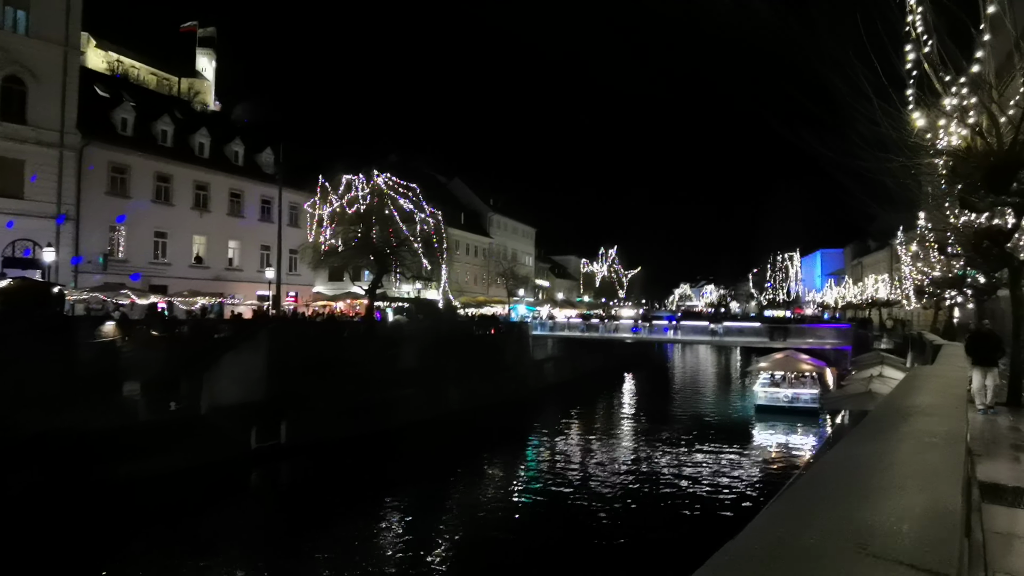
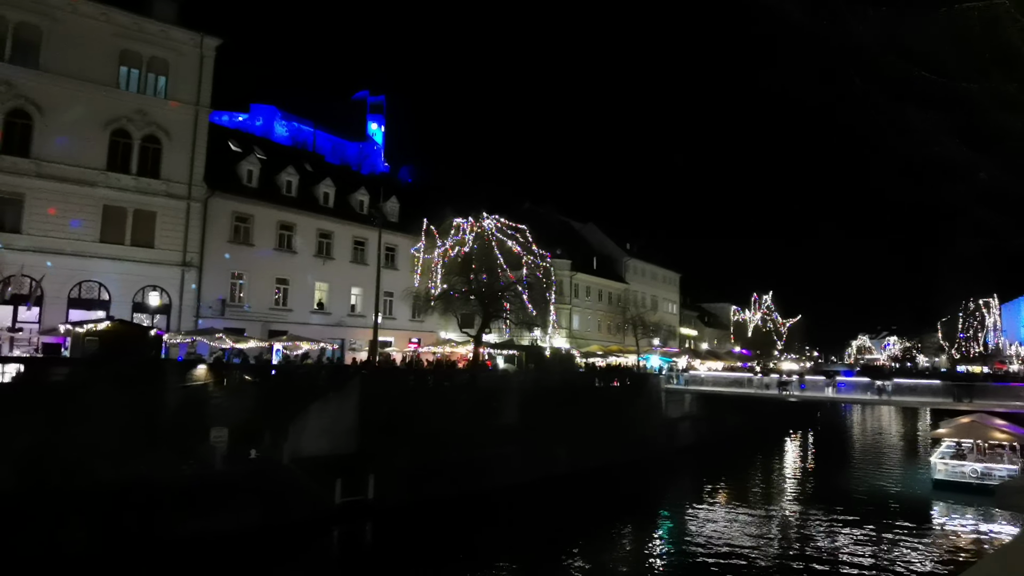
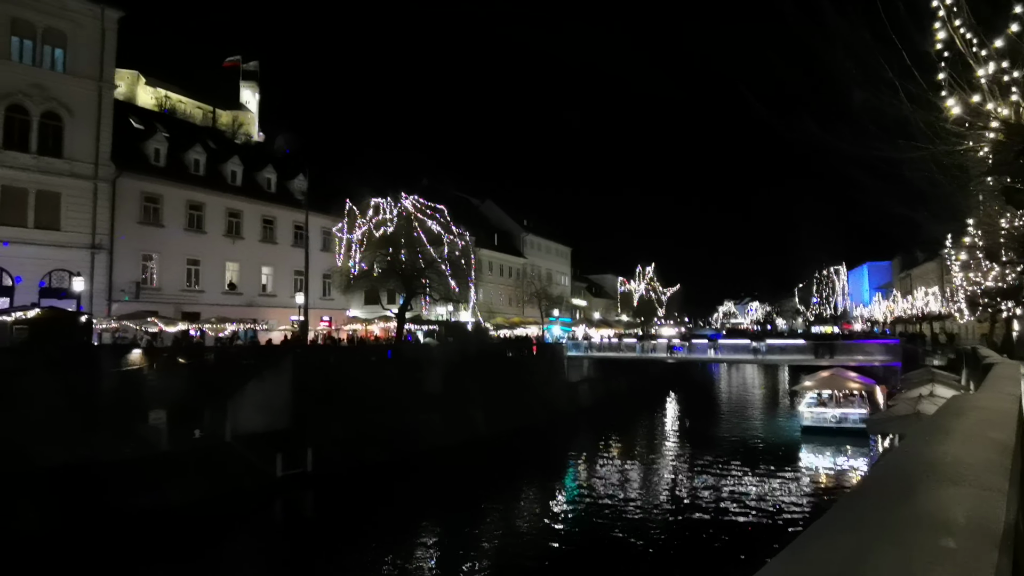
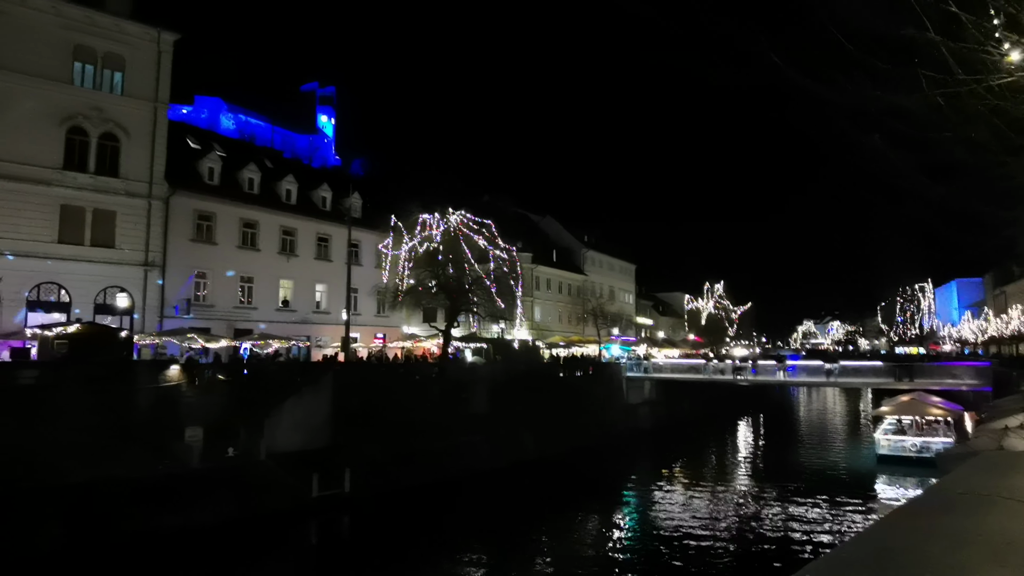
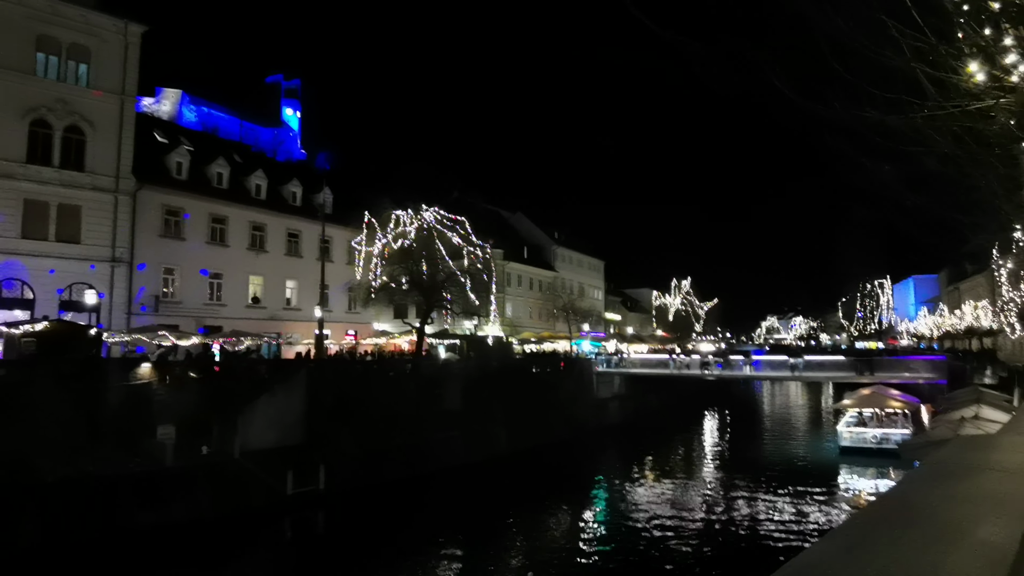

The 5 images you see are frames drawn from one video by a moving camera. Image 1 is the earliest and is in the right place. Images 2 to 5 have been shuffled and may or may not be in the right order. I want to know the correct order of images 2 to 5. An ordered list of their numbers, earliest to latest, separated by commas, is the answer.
3, 5, 4, 2
